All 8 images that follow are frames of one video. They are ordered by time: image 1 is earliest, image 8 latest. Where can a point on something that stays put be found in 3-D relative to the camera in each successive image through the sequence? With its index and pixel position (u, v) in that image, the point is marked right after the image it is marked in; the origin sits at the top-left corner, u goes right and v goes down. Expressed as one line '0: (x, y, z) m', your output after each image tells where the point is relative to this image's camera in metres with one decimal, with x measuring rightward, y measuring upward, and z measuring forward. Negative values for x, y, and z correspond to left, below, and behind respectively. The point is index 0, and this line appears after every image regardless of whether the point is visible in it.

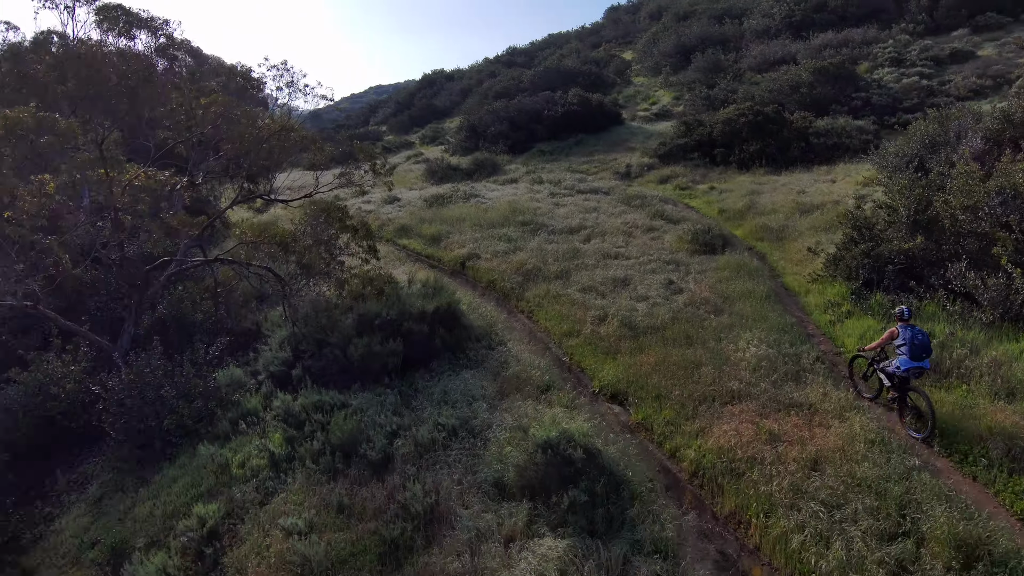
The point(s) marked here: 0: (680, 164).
0: (+4.7, +3.4, +17.9) m
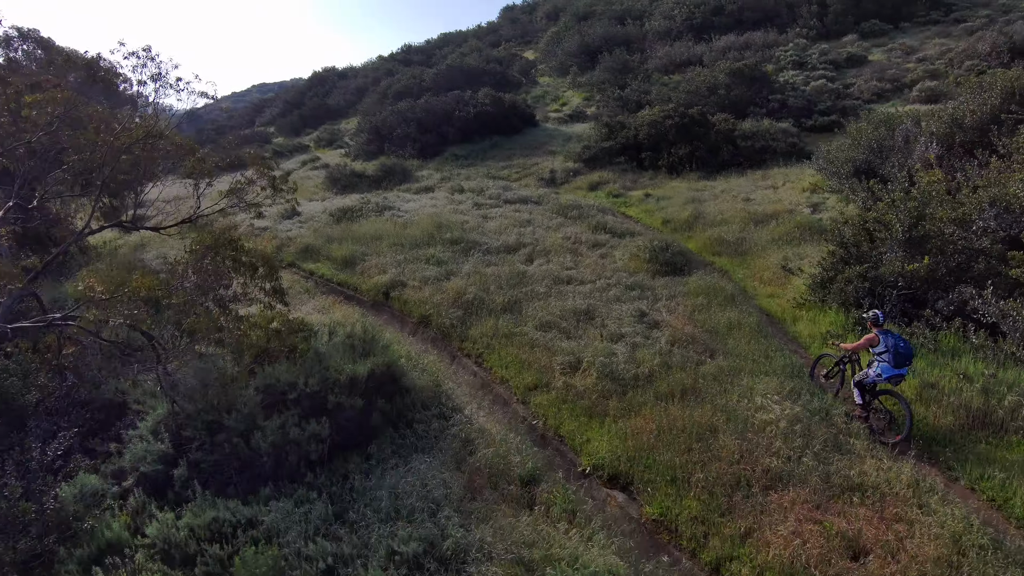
0: (+2.5, +3.1, +16.9) m
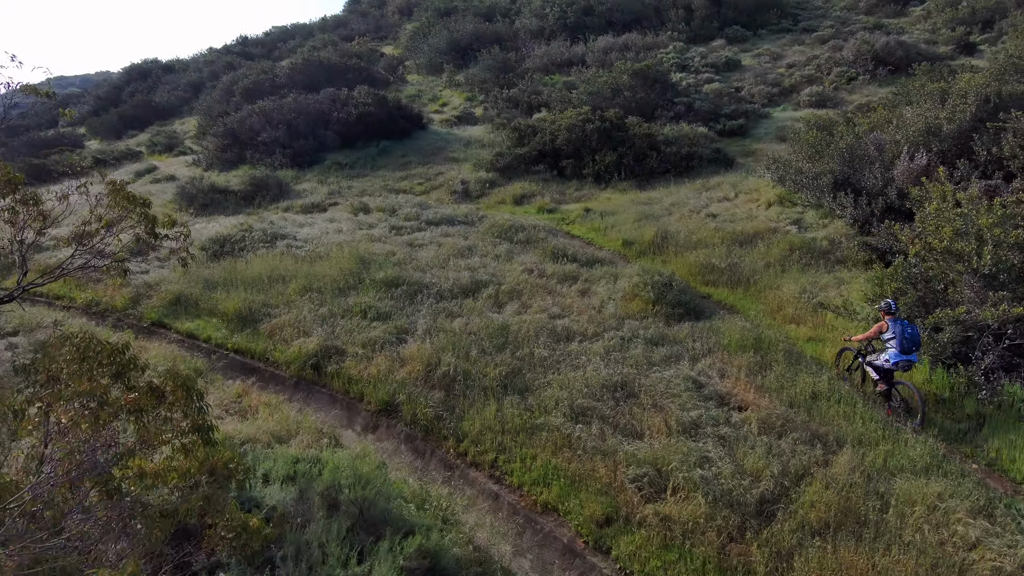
0: (+0.3, +2.5, +15.0) m
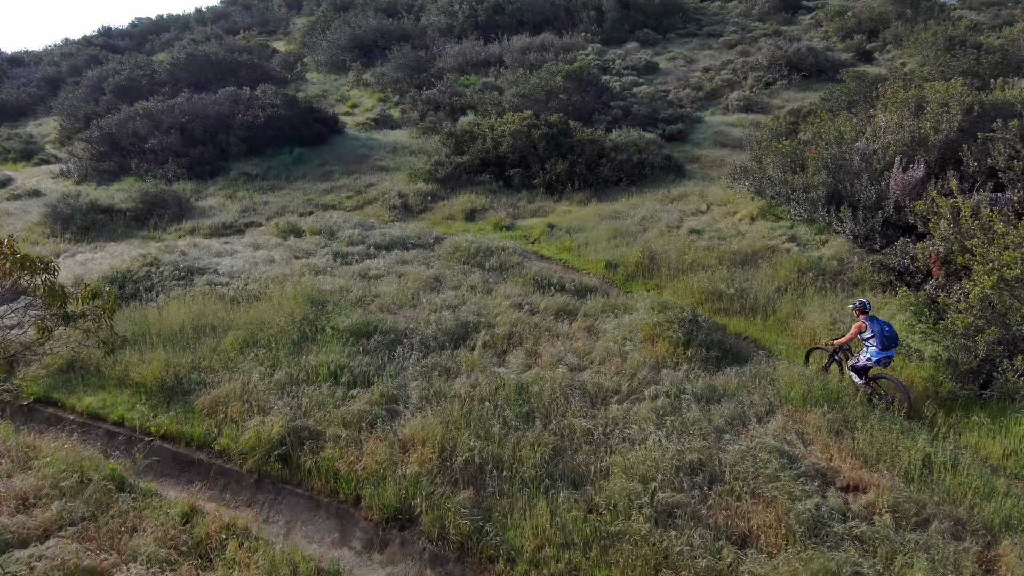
0: (-0.9, +2.0, +13.6) m
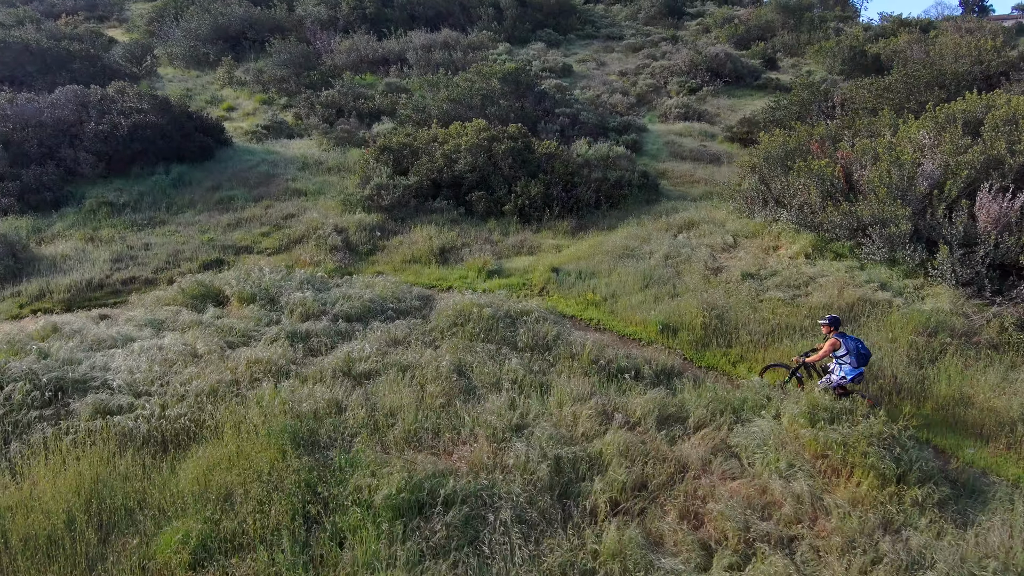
0: (-1.4, +1.1, +10.8) m
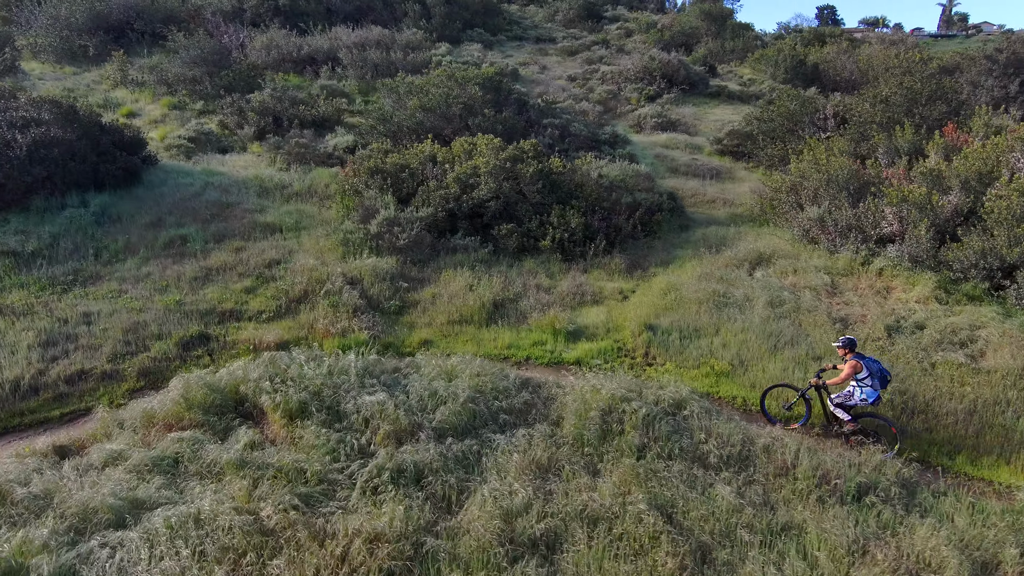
0: (-0.7, +0.3, +8.7) m
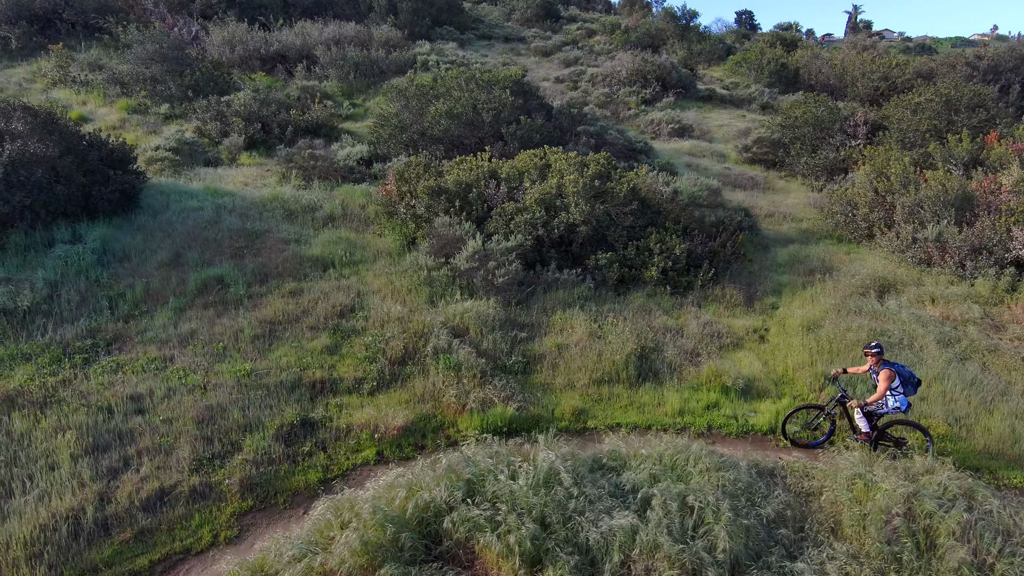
0: (+0.6, -0.2, +7.4) m
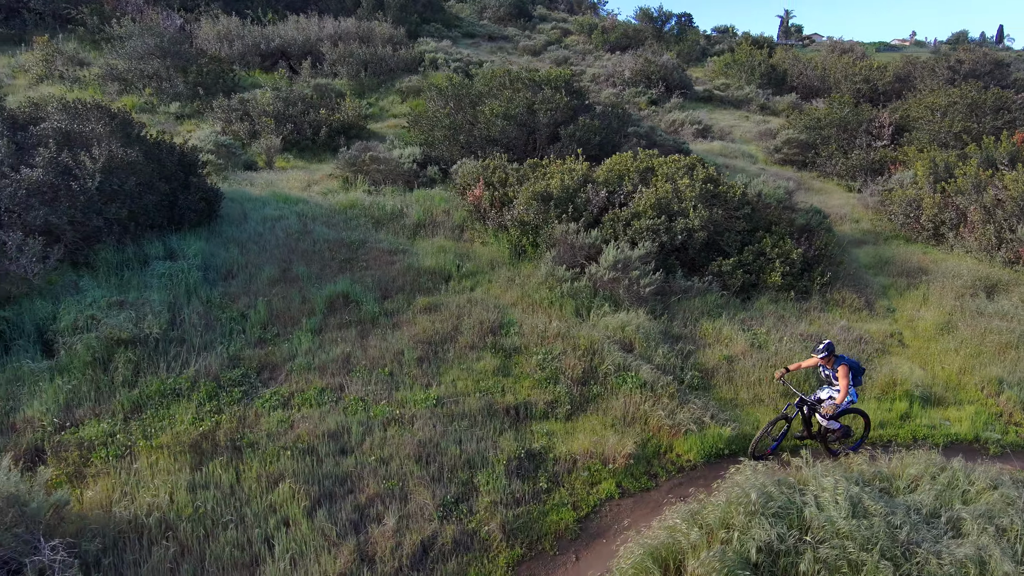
0: (+2.2, -0.3, +7.1) m
